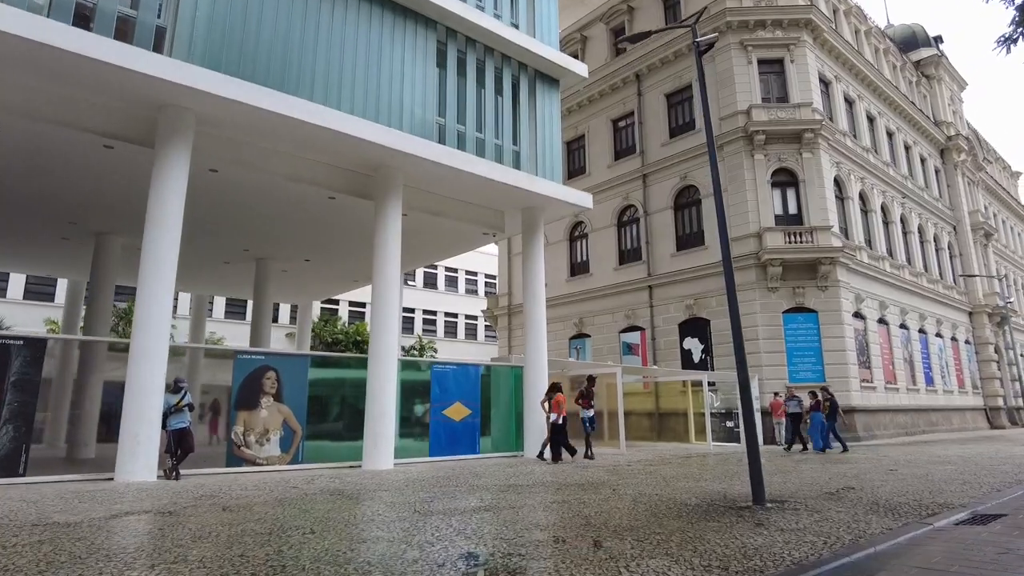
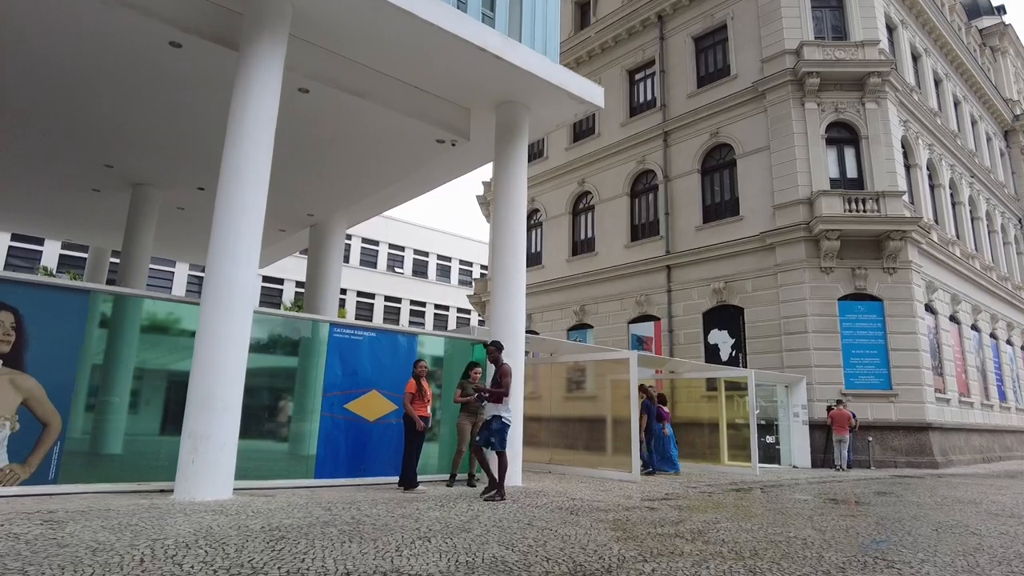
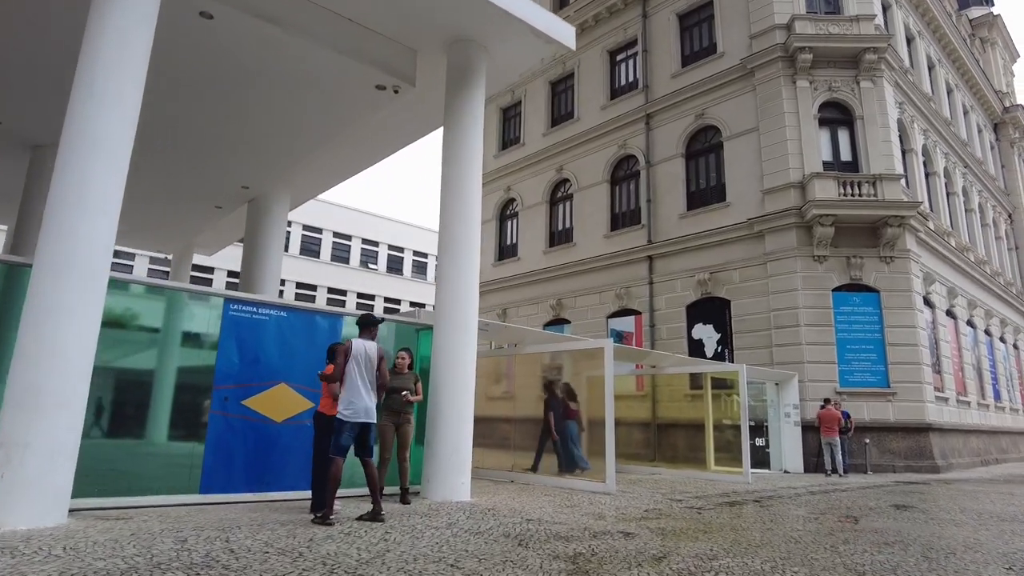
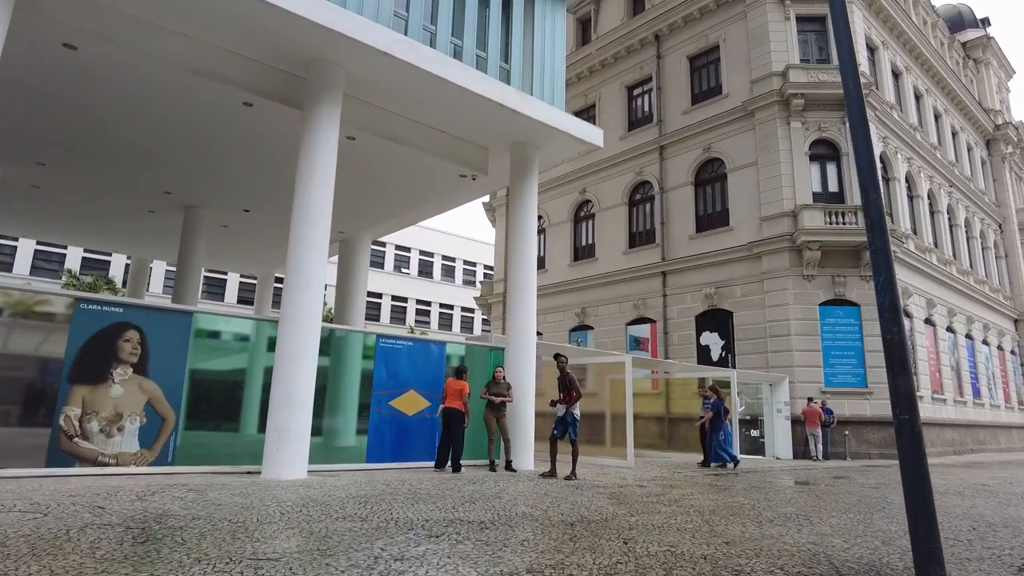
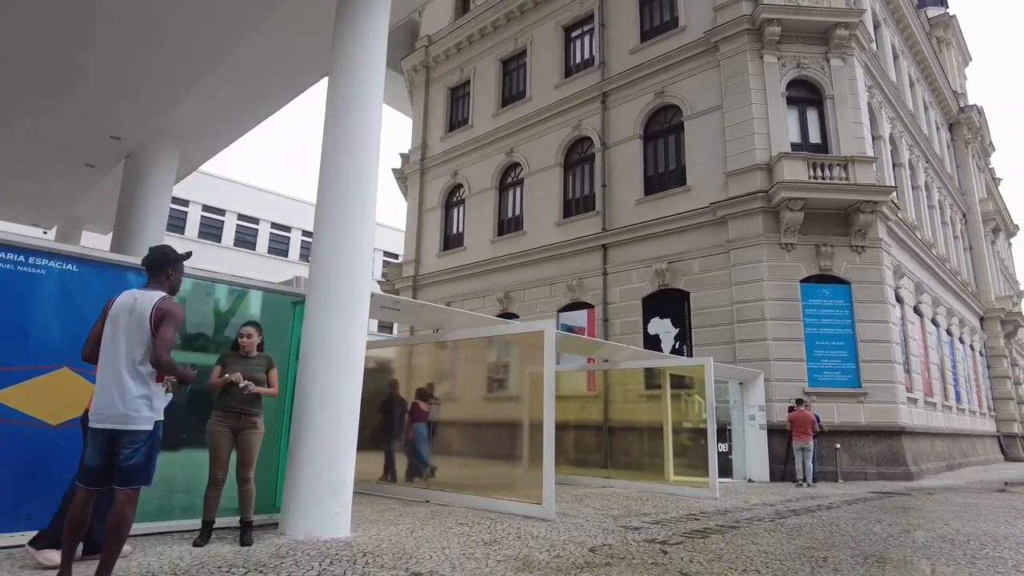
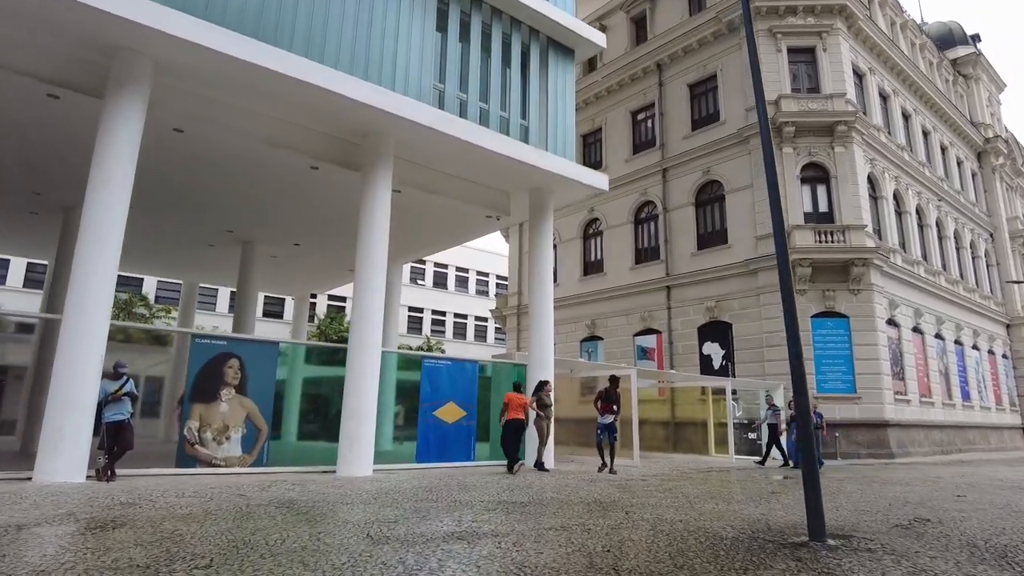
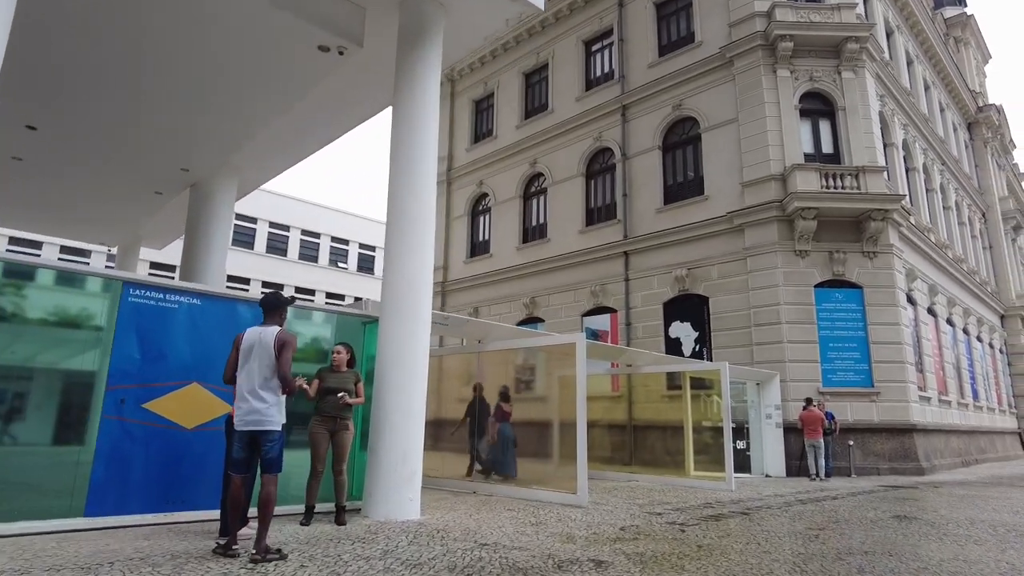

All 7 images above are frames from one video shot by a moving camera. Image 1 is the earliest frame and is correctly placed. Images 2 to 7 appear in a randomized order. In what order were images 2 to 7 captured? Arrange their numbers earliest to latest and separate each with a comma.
6, 4, 2, 3, 7, 5
